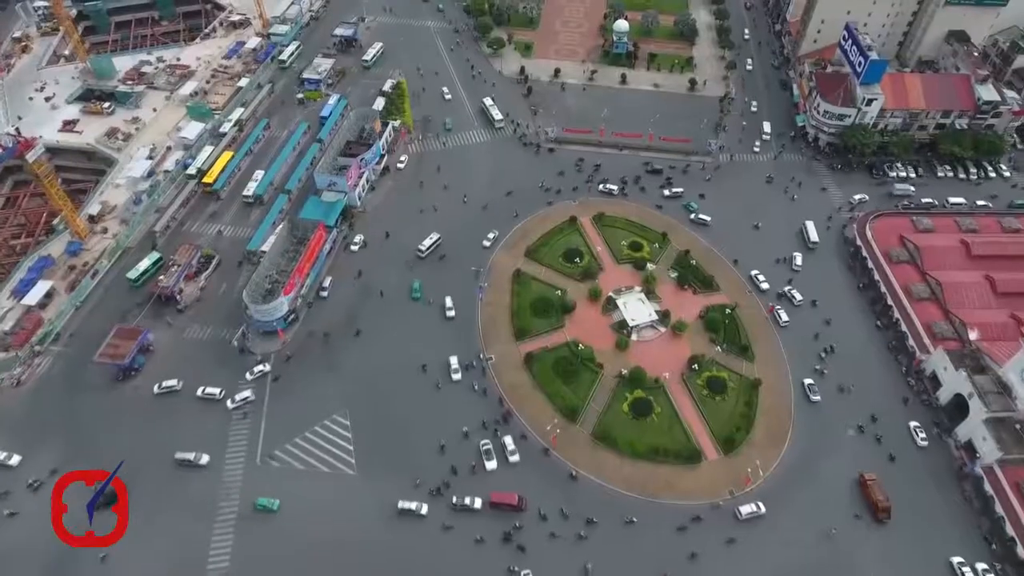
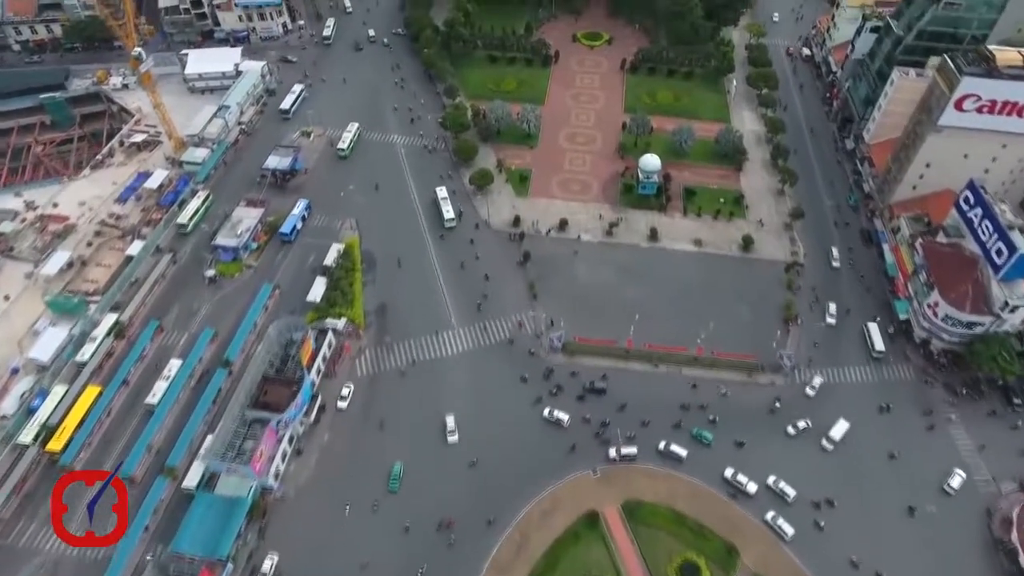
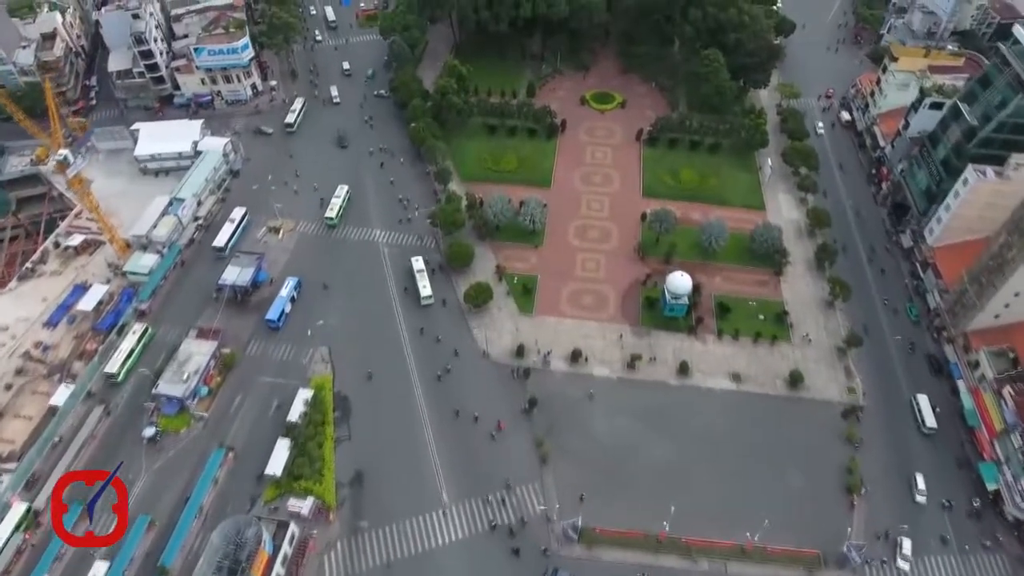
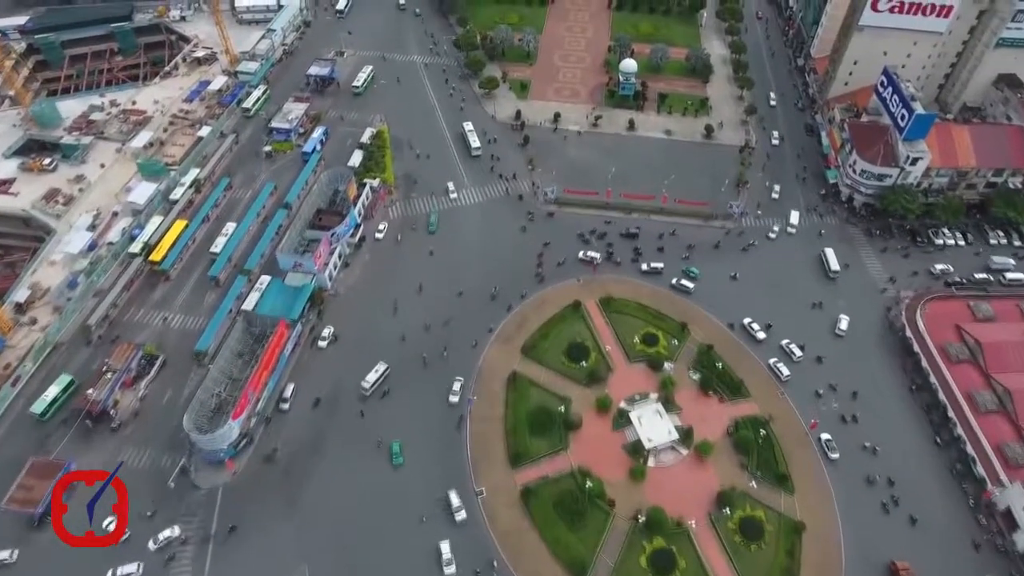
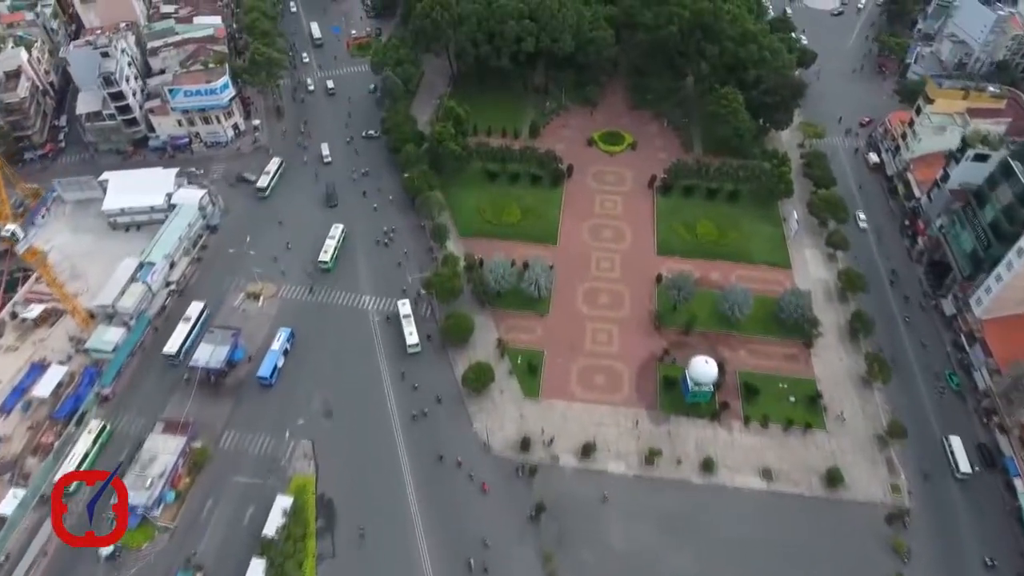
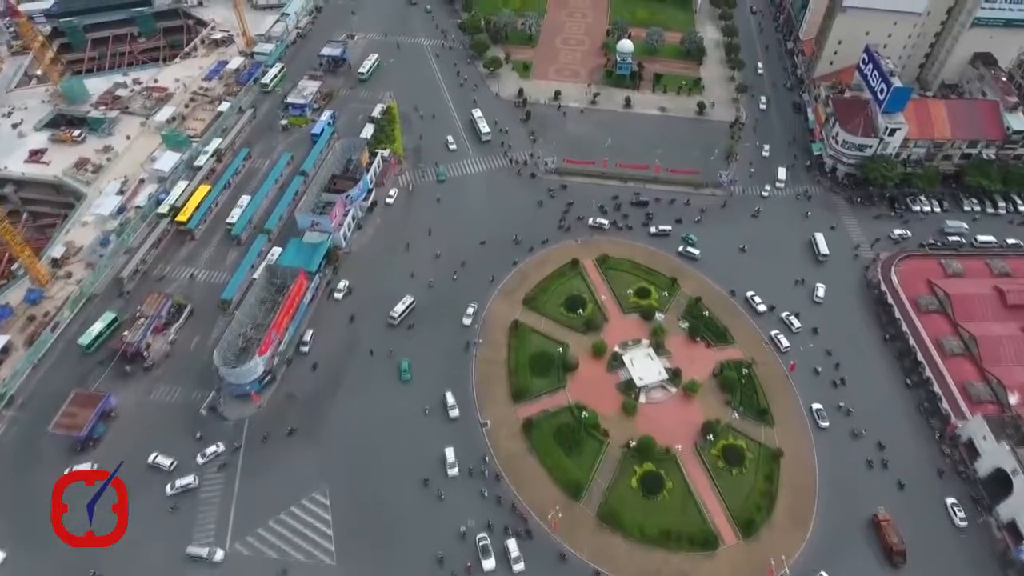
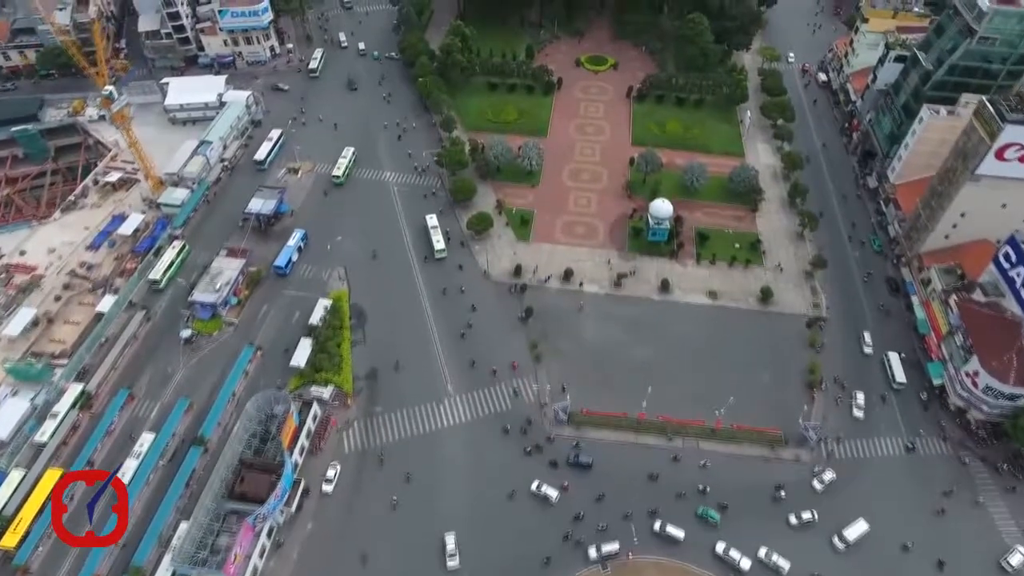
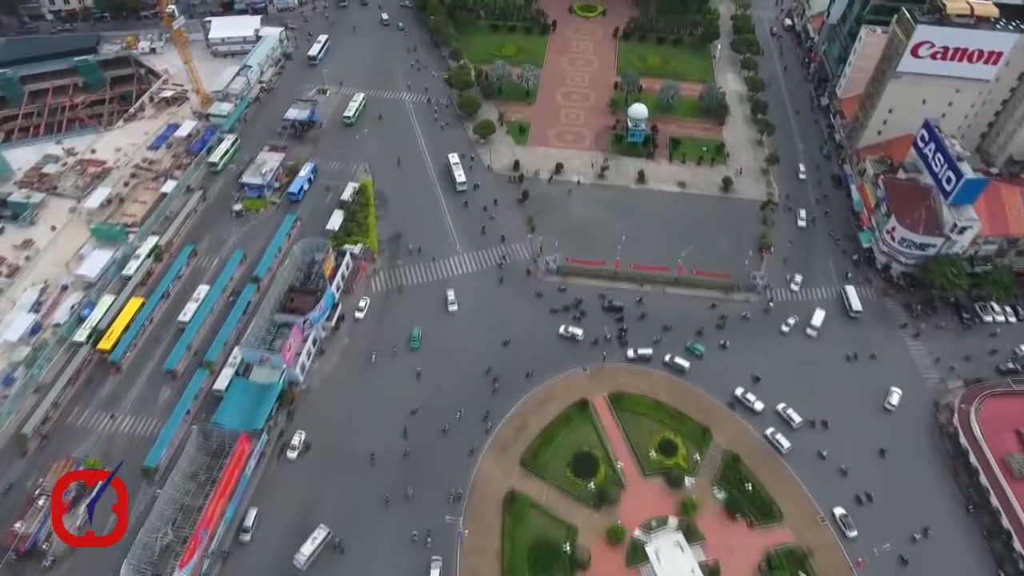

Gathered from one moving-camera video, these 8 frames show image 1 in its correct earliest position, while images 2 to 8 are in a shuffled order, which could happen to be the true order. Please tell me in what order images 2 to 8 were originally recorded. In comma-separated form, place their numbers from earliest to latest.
6, 4, 8, 2, 7, 3, 5
